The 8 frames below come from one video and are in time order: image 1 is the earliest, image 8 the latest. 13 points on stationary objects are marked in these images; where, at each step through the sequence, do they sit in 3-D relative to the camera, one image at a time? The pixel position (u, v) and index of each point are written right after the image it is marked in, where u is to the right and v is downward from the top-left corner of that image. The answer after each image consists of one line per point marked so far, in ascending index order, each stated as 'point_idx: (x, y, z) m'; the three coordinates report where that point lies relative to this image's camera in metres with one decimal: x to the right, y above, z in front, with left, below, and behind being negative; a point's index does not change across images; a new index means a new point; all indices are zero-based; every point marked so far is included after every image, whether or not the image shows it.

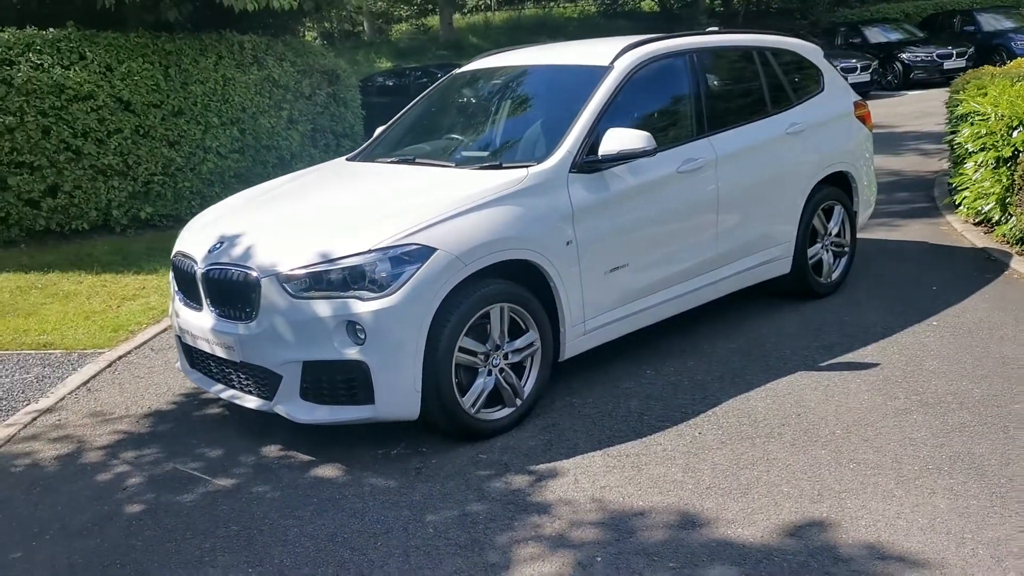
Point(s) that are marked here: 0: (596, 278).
0: (+0.5, +0.1, +5.3) m
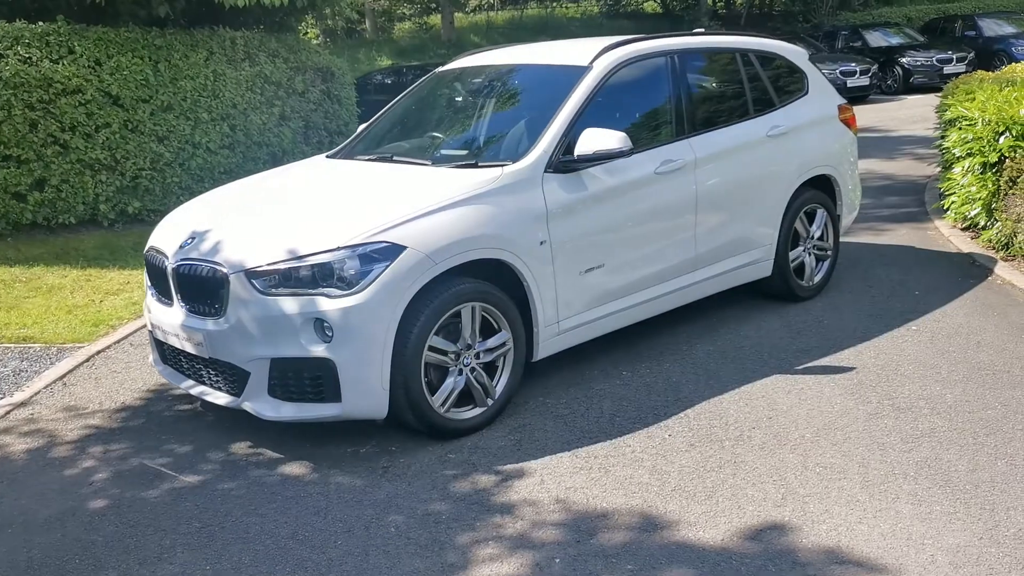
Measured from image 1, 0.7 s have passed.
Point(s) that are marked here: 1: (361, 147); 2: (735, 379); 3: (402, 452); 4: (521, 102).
0: (+0.3, +0.1, +5.3) m
1: (-1.0, +0.9, +6.2) m
2: (+1.3, -0.5, +5.5) m
3: (-0.5, -0.8, +4.7) m
4: (+0.1, +1.1, +5.7) m
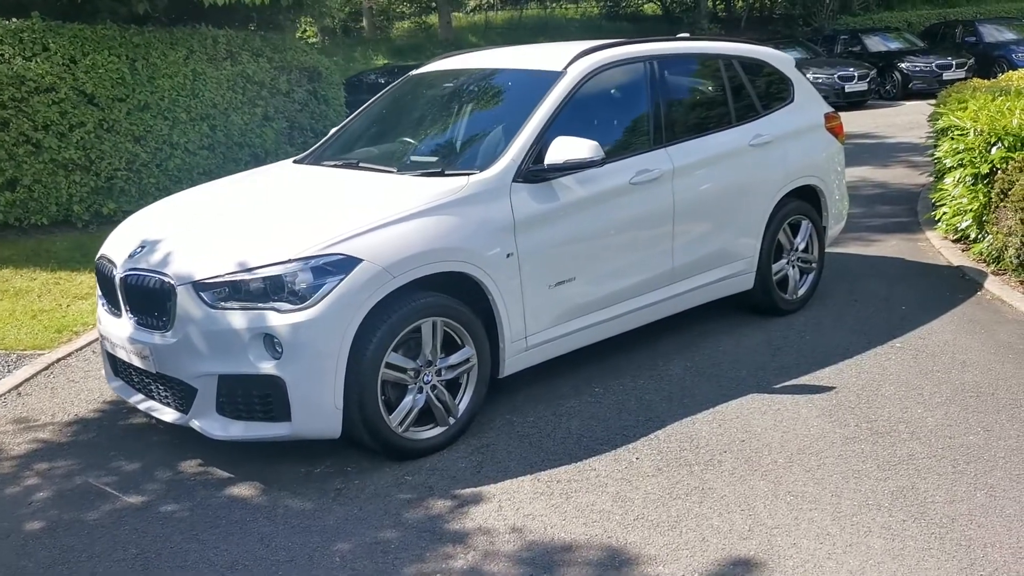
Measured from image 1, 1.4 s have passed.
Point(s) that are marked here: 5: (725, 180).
0: (+0.1, 0.0, +5.1) m
1: (-1.2, +0.9, +6.0) m
2: (+1.1, -0.6, +5.3) m
3: (-0.7, -0.9, +4.5) m
4: (-0.1, +1.1, +5.5) m
5: (+1.4, +0.7, +6.1) m
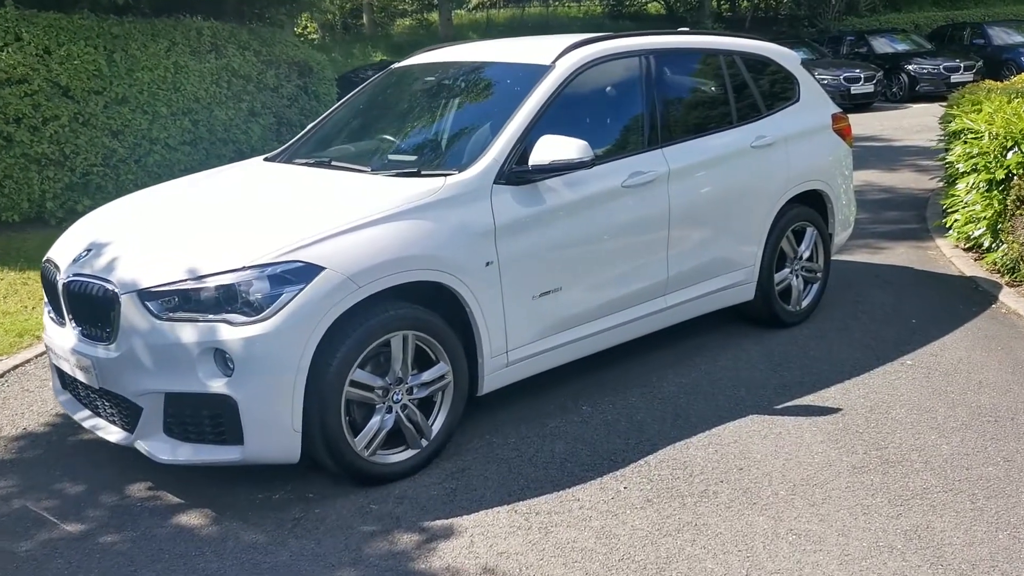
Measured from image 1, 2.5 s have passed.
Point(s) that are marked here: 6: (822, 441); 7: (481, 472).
0: (+0.1, -0.1, +4.7) m
1: (-1.2, +0.8, +5.6) m
2: (+1.0, -0.7, +4.9) m
3: (-0.8, -0.9, +4.1) m
4: (-0.2, +1.0, +5.1) m
5: (+1.3, +0.6, +5.7) m
6: (+1.5, -0.7, +4.6) m
7: (-0.1, -0.9, +4.4) m
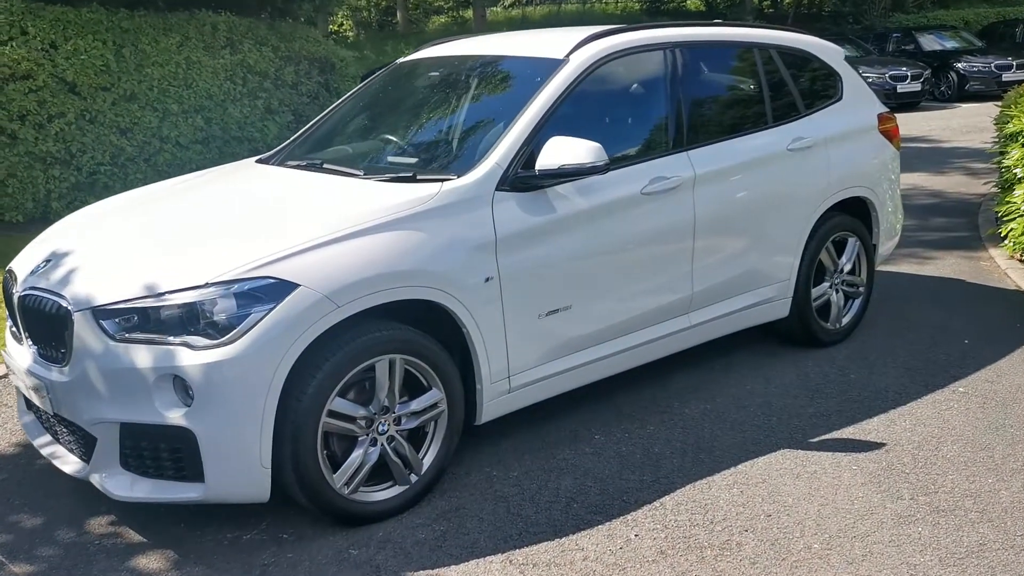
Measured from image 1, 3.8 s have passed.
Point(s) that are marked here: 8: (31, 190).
0: (+0.1, -0.2, +4.2) m
1: (-1.2, +0.8, +5.2) m
2: (+1.0, -0.8, +4.4) m
3: (-0.9, -1.0, +3.7) m
4: (-0.1, +0.9, +4.6) m
5: (+1.4, +0.5, +5.2) m
6: (+1.5, -0.8, +4.1) m
7: (-0.1, -0.9, +3.9) m
8: (-4.3, +0.9, +8.4) m
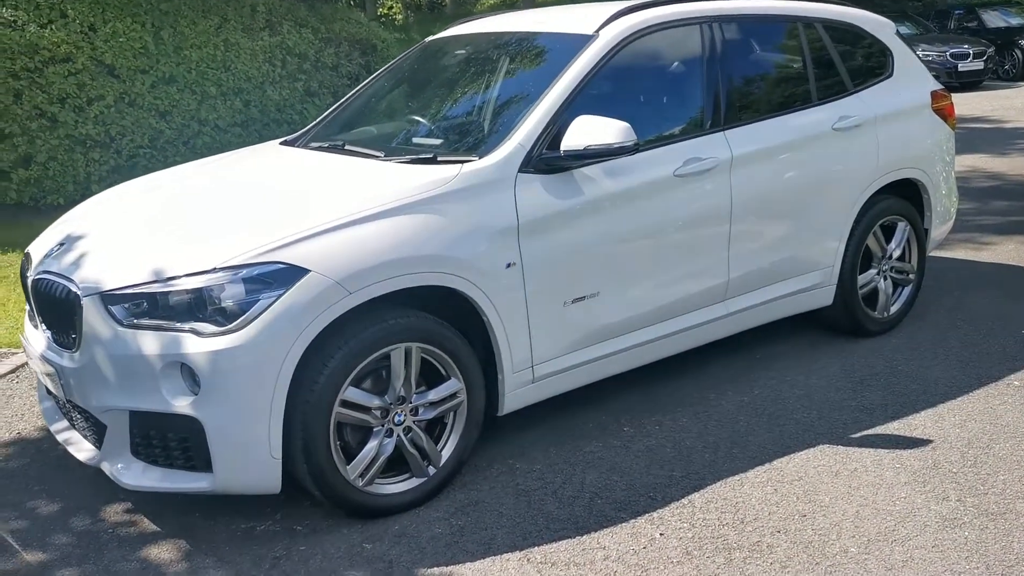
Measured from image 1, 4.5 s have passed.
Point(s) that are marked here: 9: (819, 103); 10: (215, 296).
0: (+0.2, -0.1, +4.1) m
1: (-1.0, +0.8, +5.1) m
2: (+1.1, -0.7, +4.2) m
3: (-0.8, -1.0, +3.6) m
4: (0.0, +1.0, +4.5) m
5: (+1.5, +0.6, +4.9) m
6: (+1.6, -0.8, +3.8) m
7: (-0.1, -0.9, +3.8) m
8: (-3.9, +1.0, +8.4) m
9: (+1.7, +1.0, +5.2) m
10: (-1.0, 0.0, +3.3) m
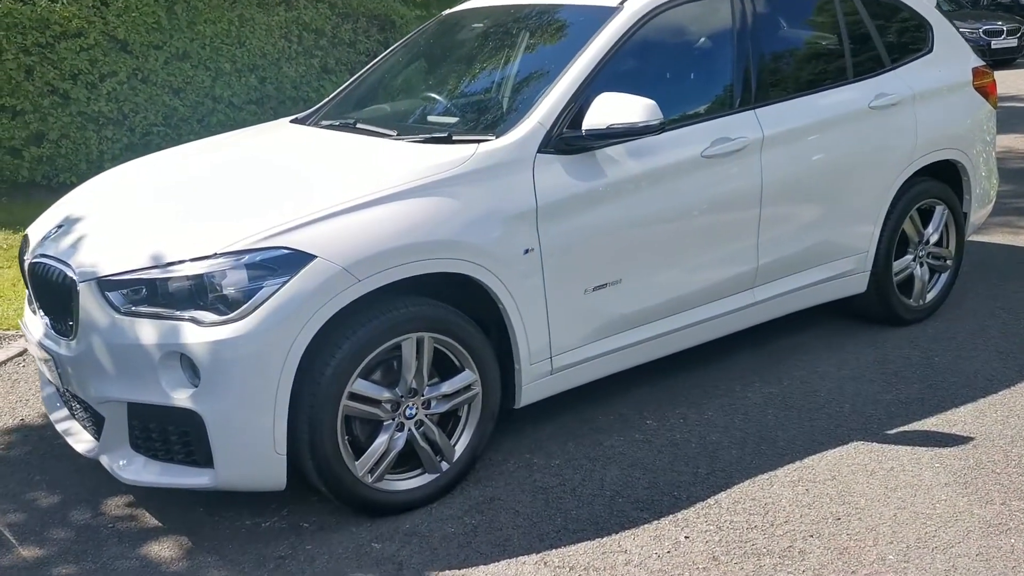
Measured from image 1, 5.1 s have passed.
0: (+0.2, 0.0, +3.9) m
1: (-0.9, +0.9, +4.9) m
2: (+1.2, -0.7, +4.0) m
3: (-0.7, -0.9, +3.4) m
4: (+0.1, +1.1, +4.2) m
5: (+1.6, +0.7, +4.7) m
6: (+1.7, -0.7, +3.6) m
7: (0.0, -0.8, +3.6) m
8: (-3.8, +1.2, +8.3) m
9: (+1.8, +1.1, +4.9) m
10: (-1.0, 0.0, +3.1) m
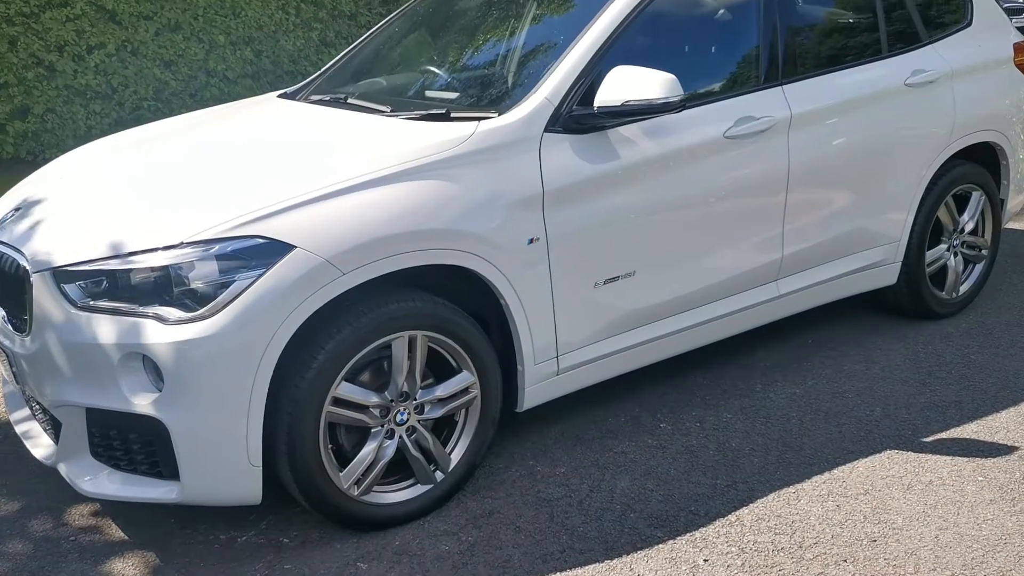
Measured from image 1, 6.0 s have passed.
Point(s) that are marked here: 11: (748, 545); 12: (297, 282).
0: (+0.3, 0.0, +3.5) m
1: (-0.9, +1.0, +4.6) m
2: (+1.2, -0.6, +3.6) m
3: (-0.7, -0.9, +3.1) m
4: (+0.1, +1.1, +3.9) m
5: (+1.6, +0.7, +4.3) m
6: (+1.7, -0.7, +3.3) m
7: (0.0, -0.8, +3.3) m
8: (-3.7, +1.4, +7.9) m
9: (+1.8, +1.1, +4.5) m
10: (-1.0, 0.0, +2.8) m
11: (+0.8, -0.8, +3.1) m
12: (-0.6, 0.0, +2.9) m
